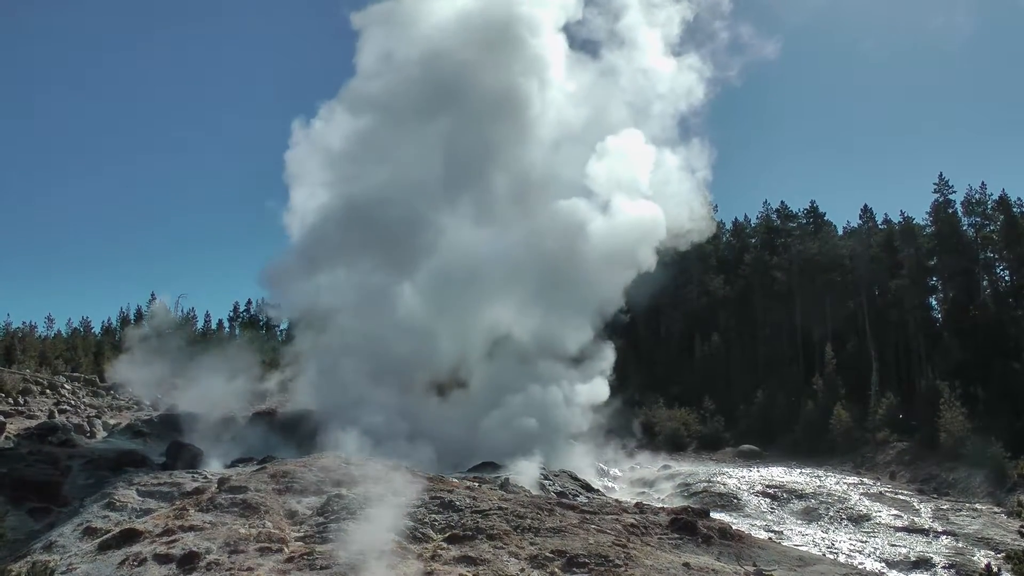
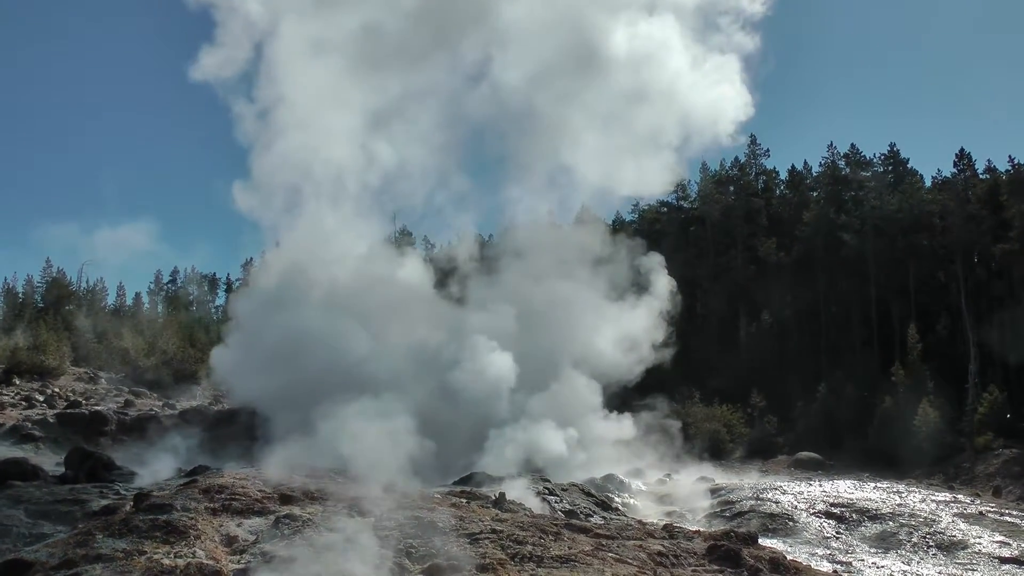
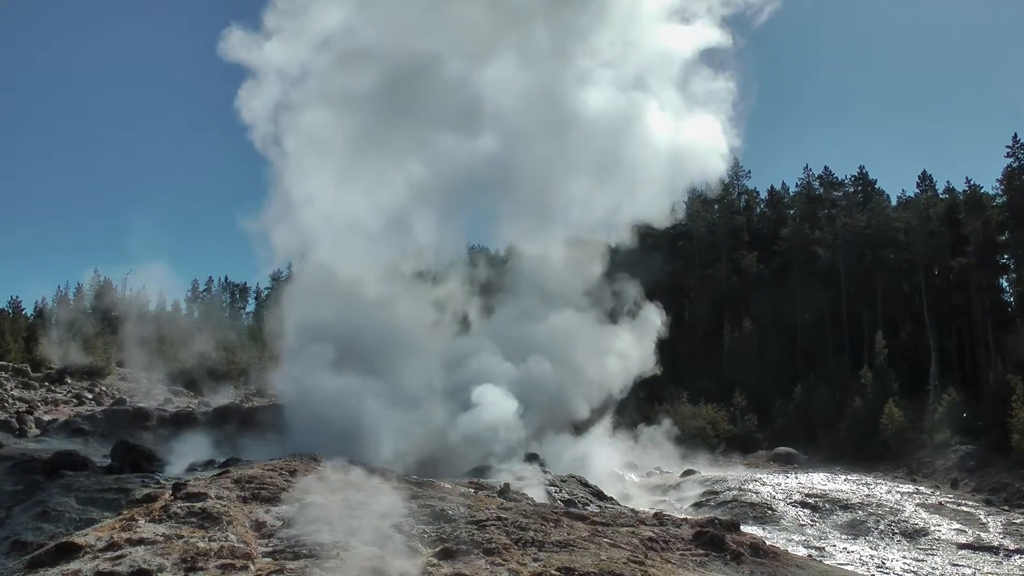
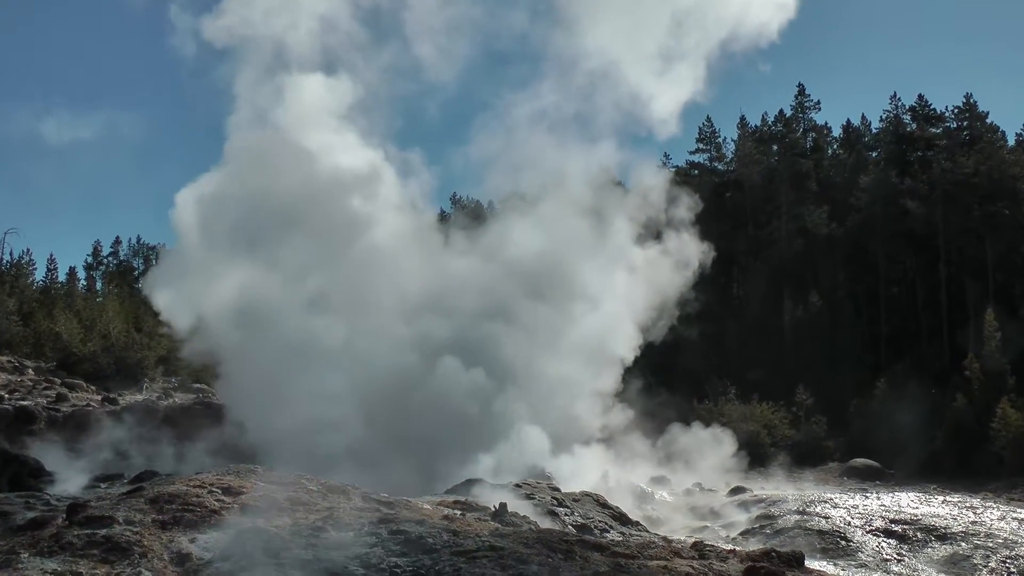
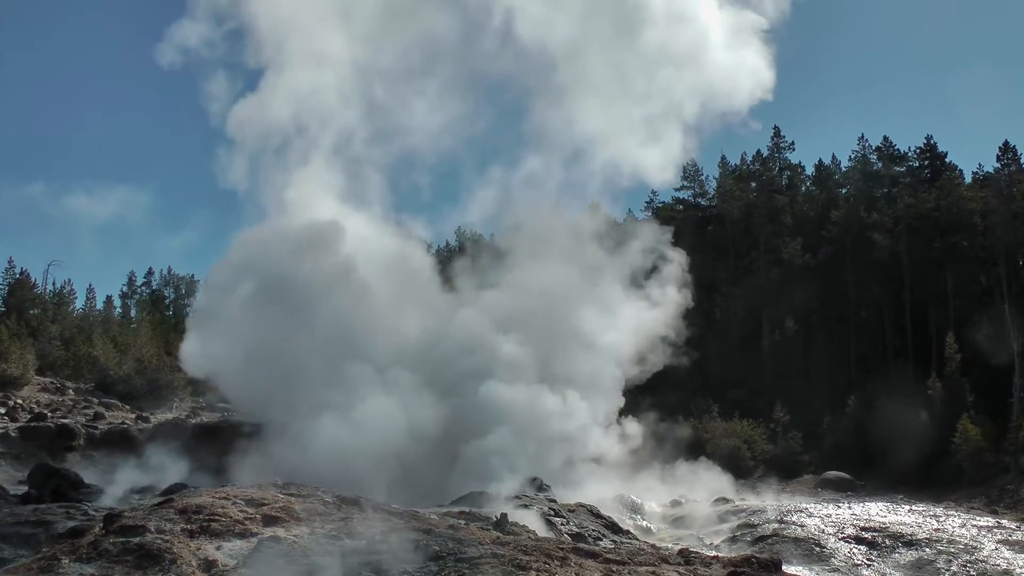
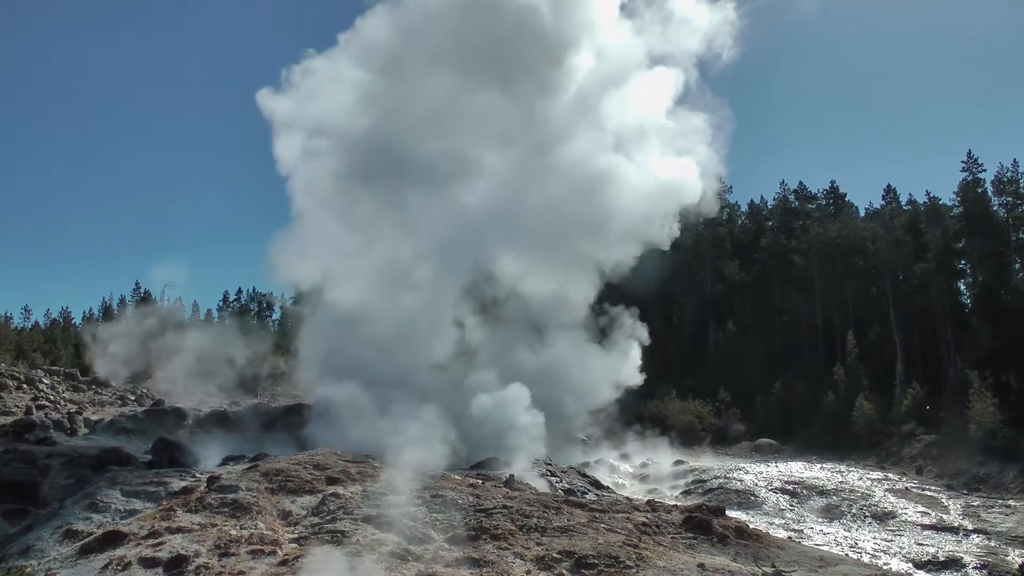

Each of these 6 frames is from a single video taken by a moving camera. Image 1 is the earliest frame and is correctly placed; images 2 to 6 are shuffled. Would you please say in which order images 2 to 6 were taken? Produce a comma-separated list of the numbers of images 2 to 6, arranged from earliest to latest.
6, 3, 2, 5, 4
